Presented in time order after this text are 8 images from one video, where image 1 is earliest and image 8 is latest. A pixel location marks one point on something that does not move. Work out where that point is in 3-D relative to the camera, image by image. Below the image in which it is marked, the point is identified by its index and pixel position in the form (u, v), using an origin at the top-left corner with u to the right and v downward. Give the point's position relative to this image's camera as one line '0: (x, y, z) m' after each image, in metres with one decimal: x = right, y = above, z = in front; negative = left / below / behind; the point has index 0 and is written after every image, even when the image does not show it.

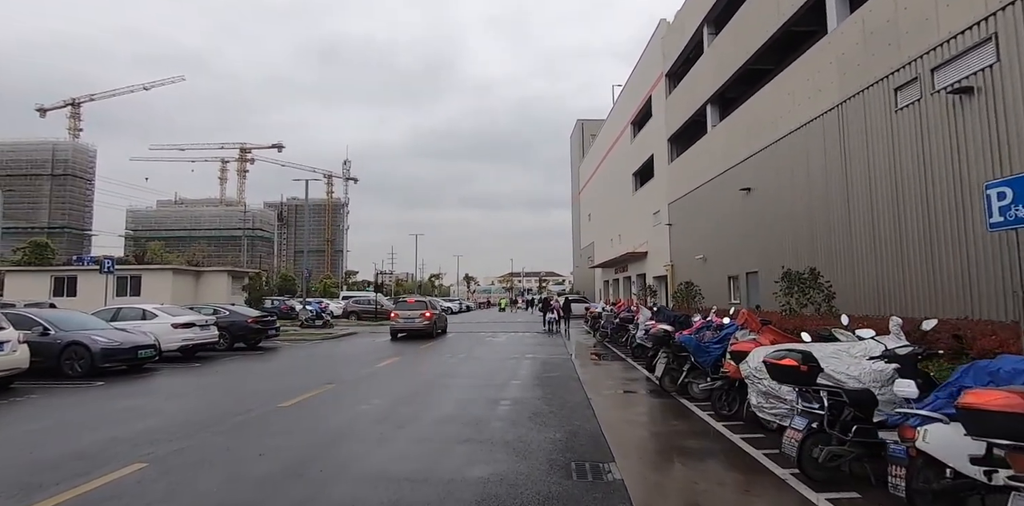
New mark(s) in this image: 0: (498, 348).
0: (-0.4, -2.8, +15.3) m
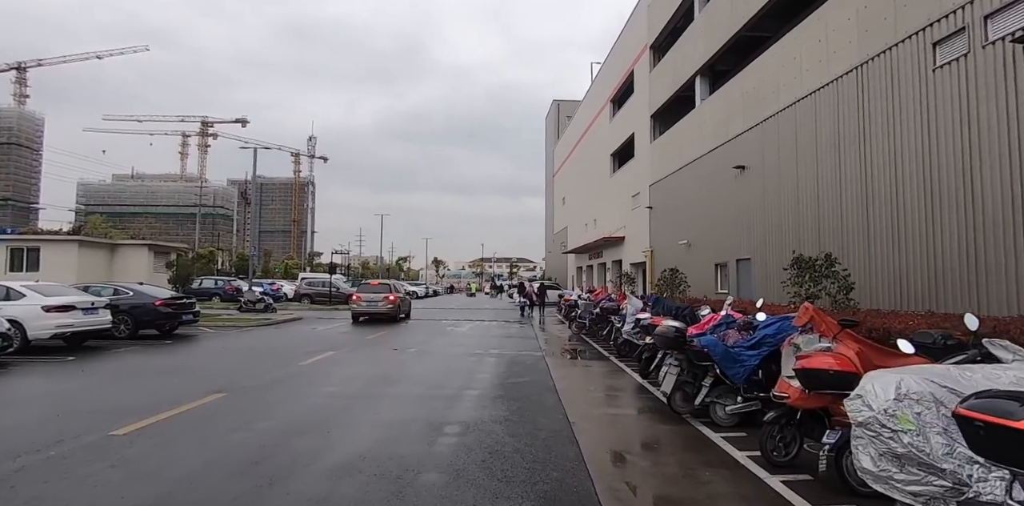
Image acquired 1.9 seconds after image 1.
0: (-1.3, -2.2, +13.2) m
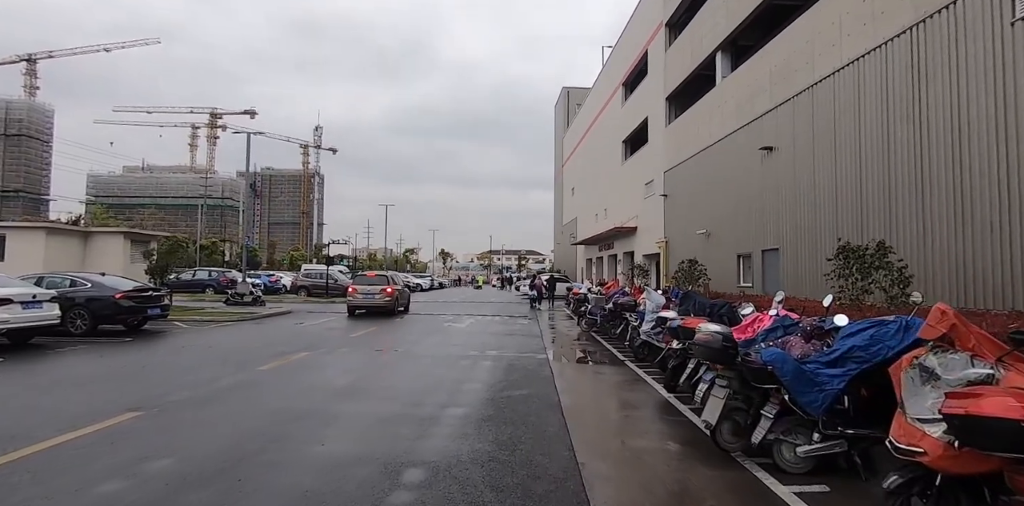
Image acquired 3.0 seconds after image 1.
0: (-1.2, -1.9, +11.9) m
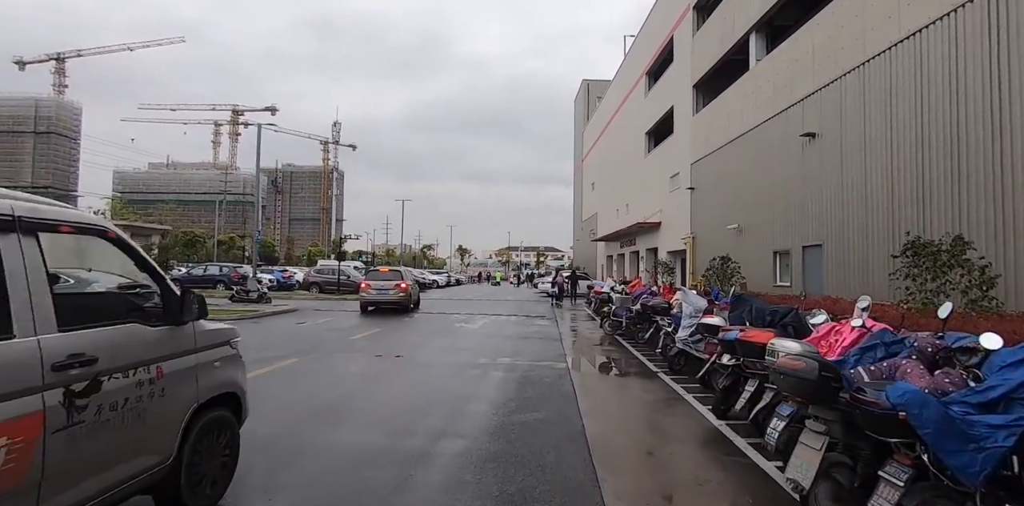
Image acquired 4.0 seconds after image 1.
0: (-0.9, -1.8, +10.9) m
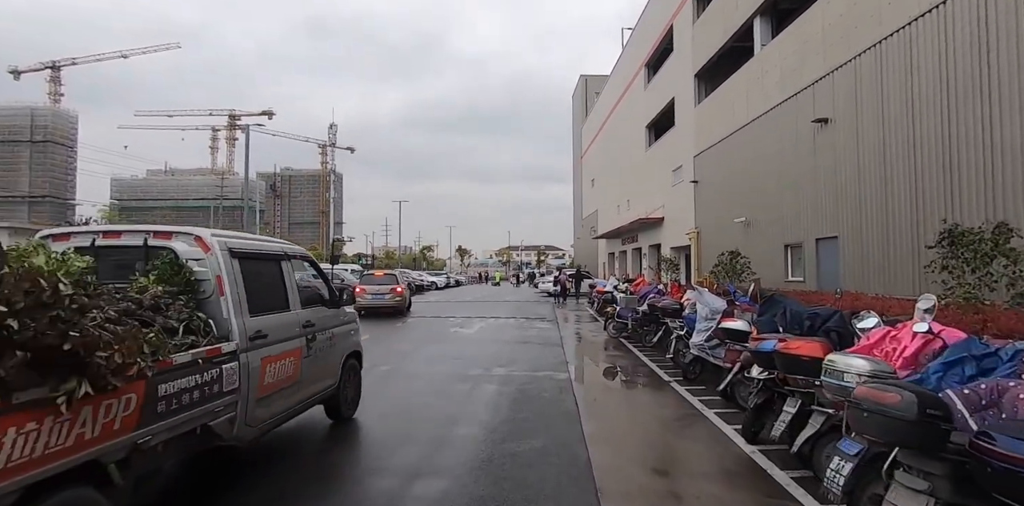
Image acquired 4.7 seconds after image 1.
0: (-0.9, -1.8, +10.2) m
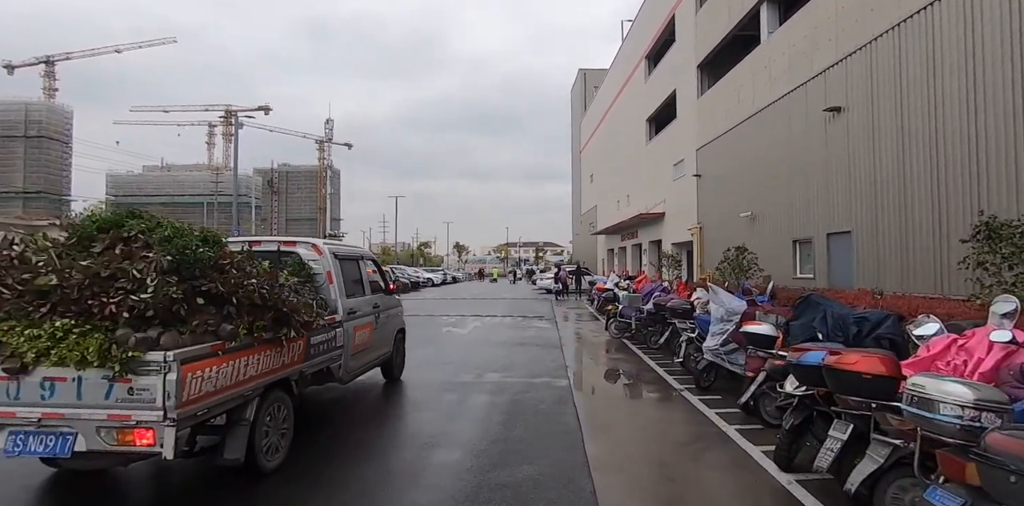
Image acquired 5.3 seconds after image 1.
0: (-1.0, -1.7, +9.5) m
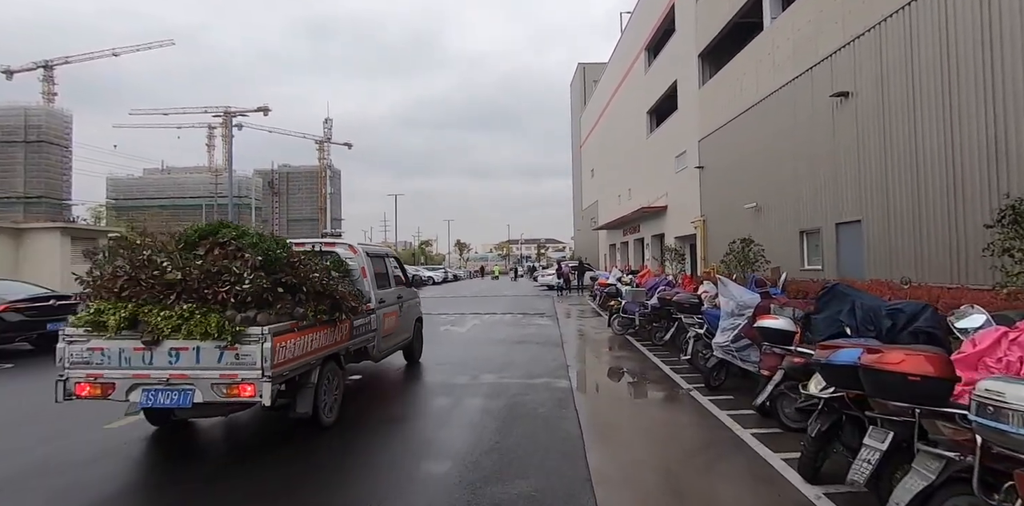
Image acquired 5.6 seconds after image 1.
0: (-1.0, -1.6, +9.2) m
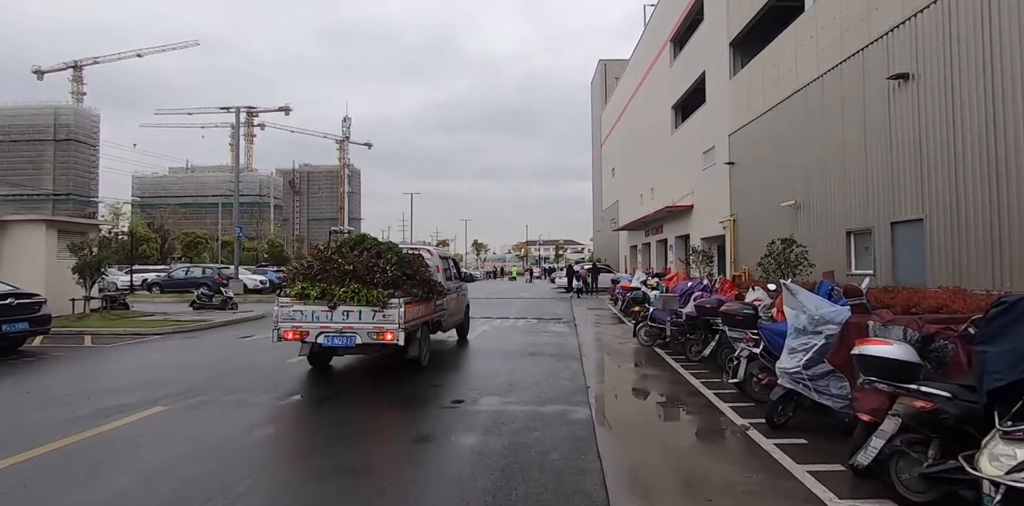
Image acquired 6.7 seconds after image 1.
0: (-0.9, -1.6, +8.1) m
